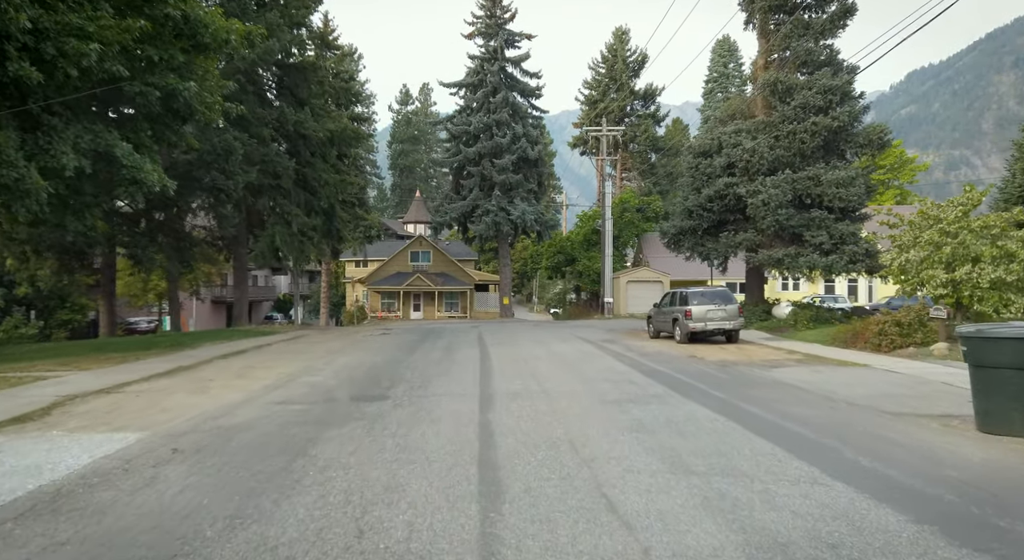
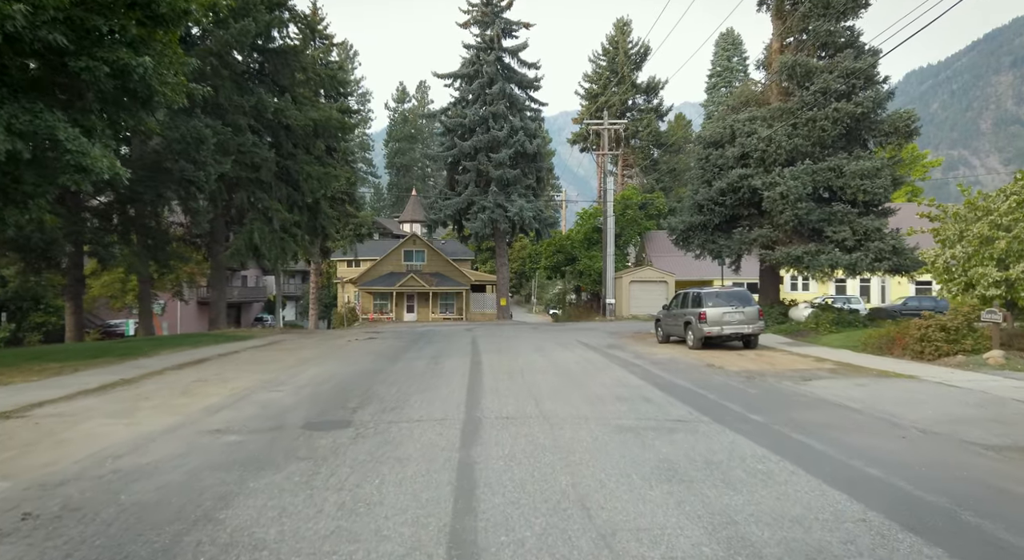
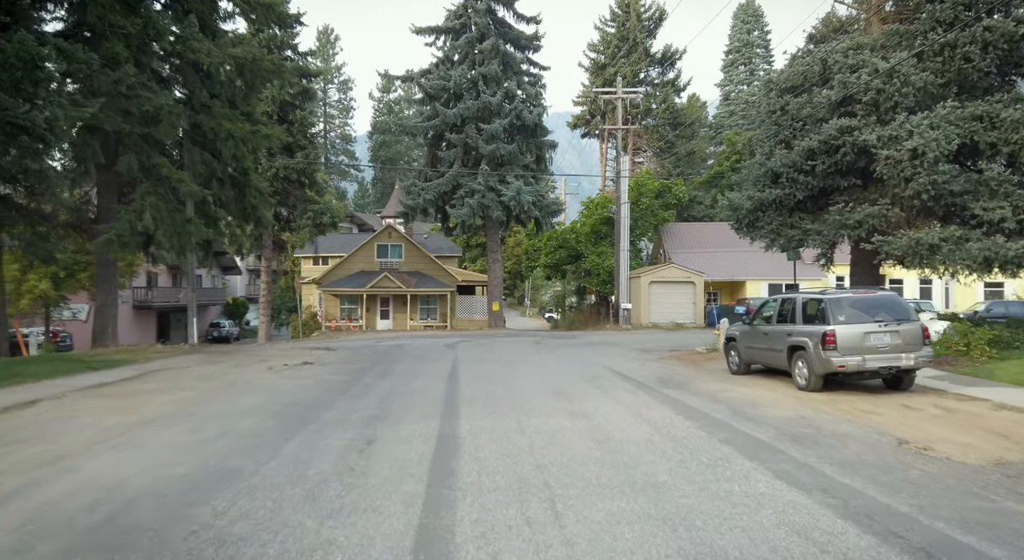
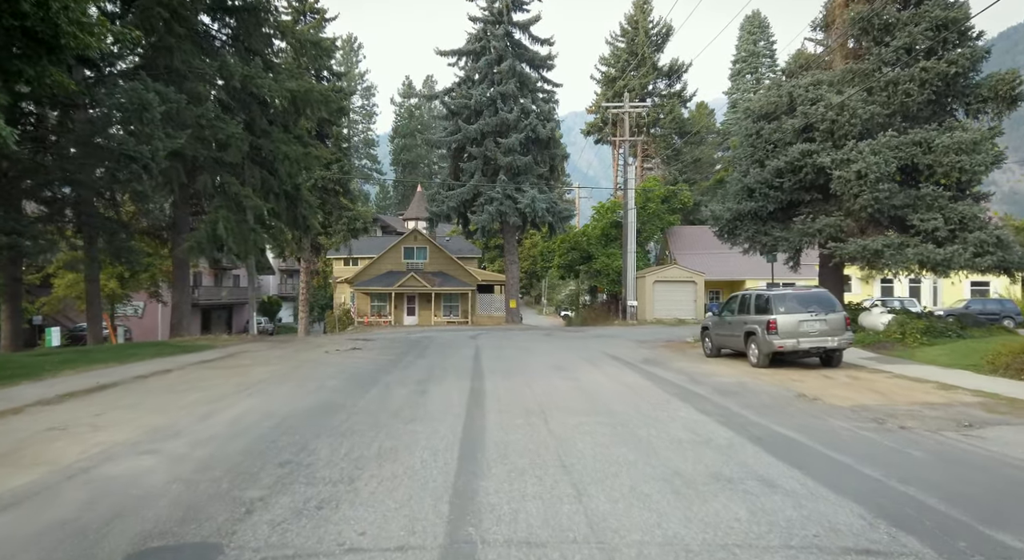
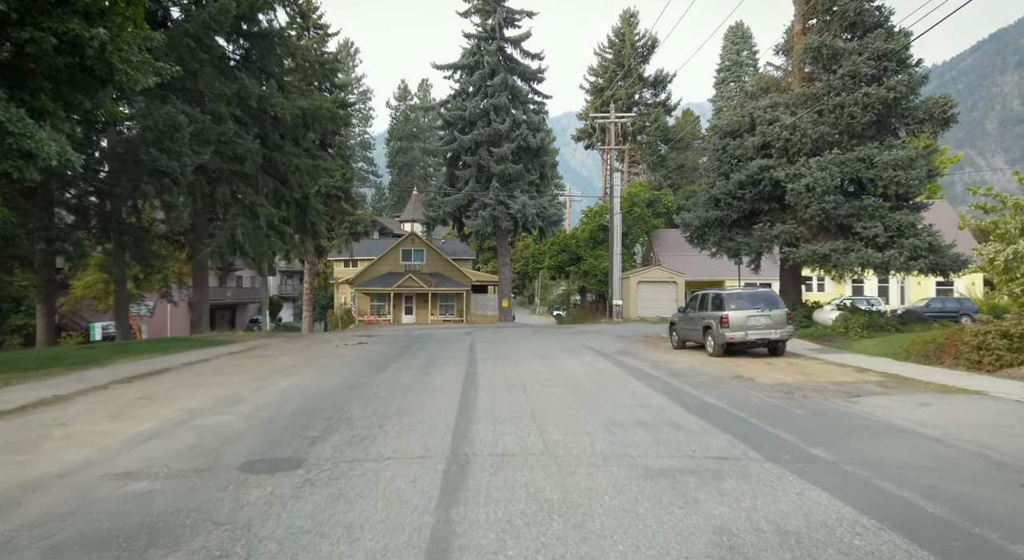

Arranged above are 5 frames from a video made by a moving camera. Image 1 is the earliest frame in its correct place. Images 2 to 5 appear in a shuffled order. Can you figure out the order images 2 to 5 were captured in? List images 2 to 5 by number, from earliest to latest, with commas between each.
2, 5, 4, 3
